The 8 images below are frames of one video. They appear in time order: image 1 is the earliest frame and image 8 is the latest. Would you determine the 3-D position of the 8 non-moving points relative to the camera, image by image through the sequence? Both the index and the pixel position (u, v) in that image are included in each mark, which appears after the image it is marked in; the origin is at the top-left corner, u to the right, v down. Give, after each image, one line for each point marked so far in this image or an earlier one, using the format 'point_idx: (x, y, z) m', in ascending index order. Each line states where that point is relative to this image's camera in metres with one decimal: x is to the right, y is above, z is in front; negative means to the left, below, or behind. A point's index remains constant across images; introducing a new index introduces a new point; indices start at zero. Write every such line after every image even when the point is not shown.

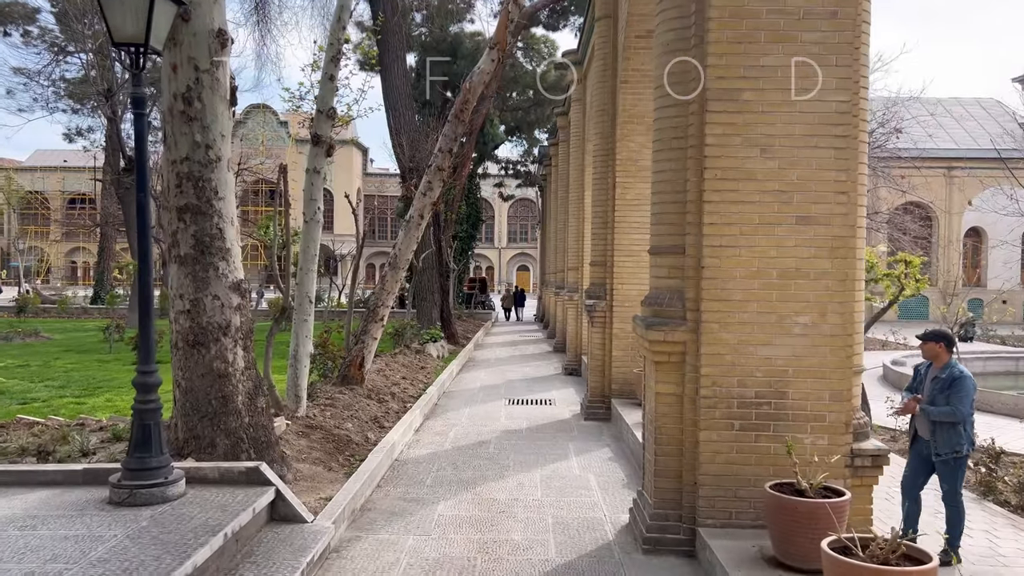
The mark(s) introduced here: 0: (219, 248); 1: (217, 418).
0: (-1.9, +0.3, +5.2) m
1: (-1.9, -0.8, +5.1) m
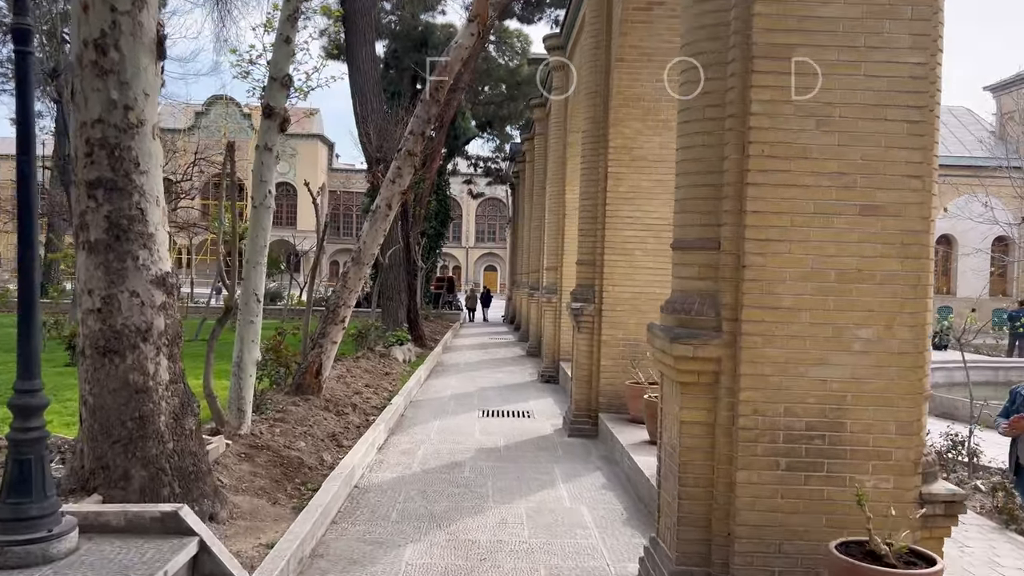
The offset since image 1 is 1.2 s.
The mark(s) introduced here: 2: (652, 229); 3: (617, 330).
0: (-2.0, +0.3, +4.2) m
1: (-2.0, -0.8, +4.1) m
2: (+1.3, +0.6, +7.6) m
3: (+1.0, -0.4, +7.6) m
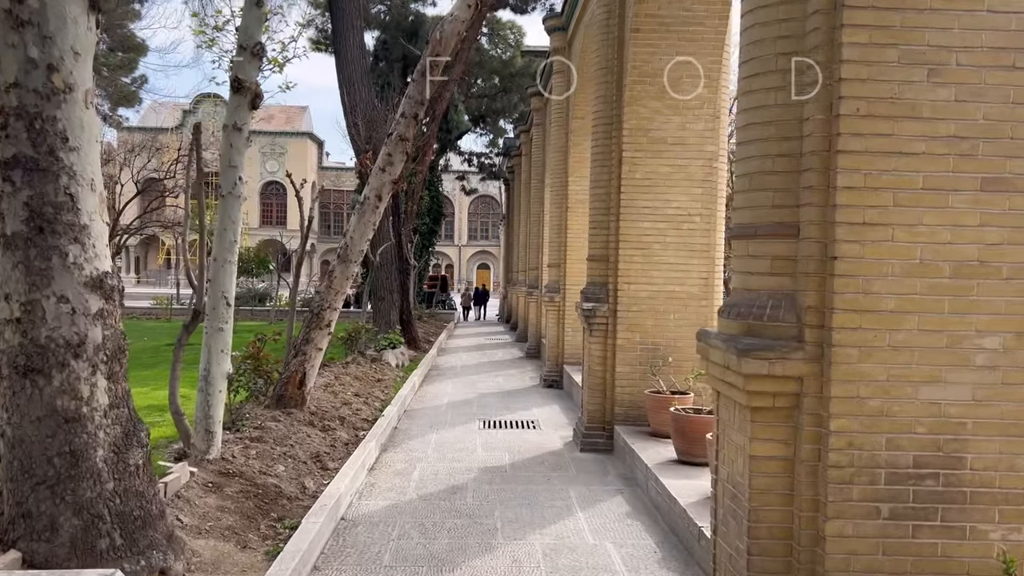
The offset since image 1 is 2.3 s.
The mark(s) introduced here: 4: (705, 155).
0: (-1.9, +0.3, +3.4) m
1: (-1.9, -0.8, +3.3) m
2: (+1.4, +0.6, +6.8) m
3: (+1.1, -0.4, +6.8) m
4: (+1.7, +1.1, +6.8) m
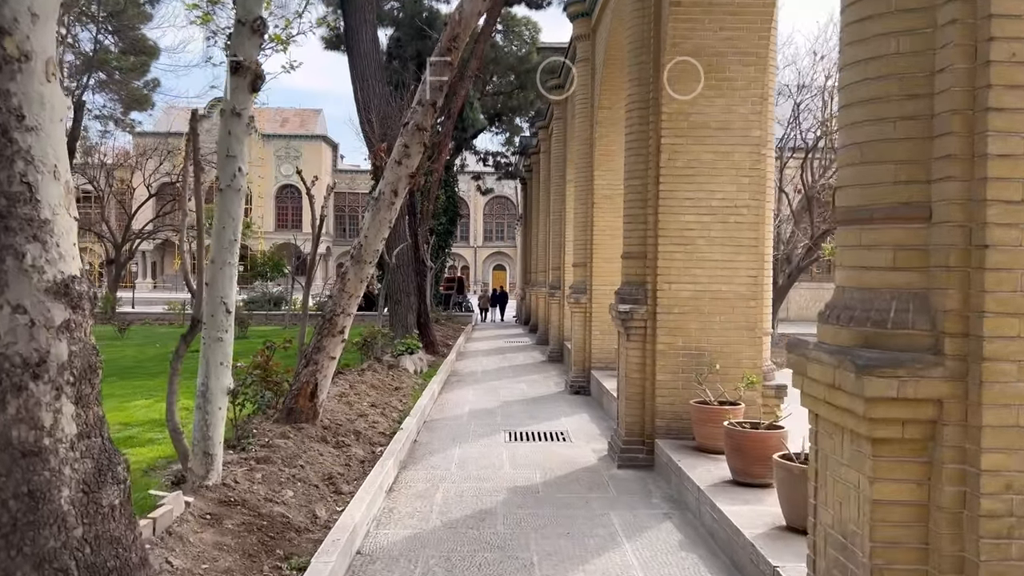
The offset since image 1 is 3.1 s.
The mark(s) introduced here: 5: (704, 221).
0: (-1.7, +0.2, +2.8) m
1: (-1.7, -0.8, +2.7) m
2: (+1.6, +0.6, +6.2) m
3: (+1.3, -0.4, +6.2) m
4: (+1.9, +1.1, +6.2) m
5: (+1.5, +0.5, +6.2) m
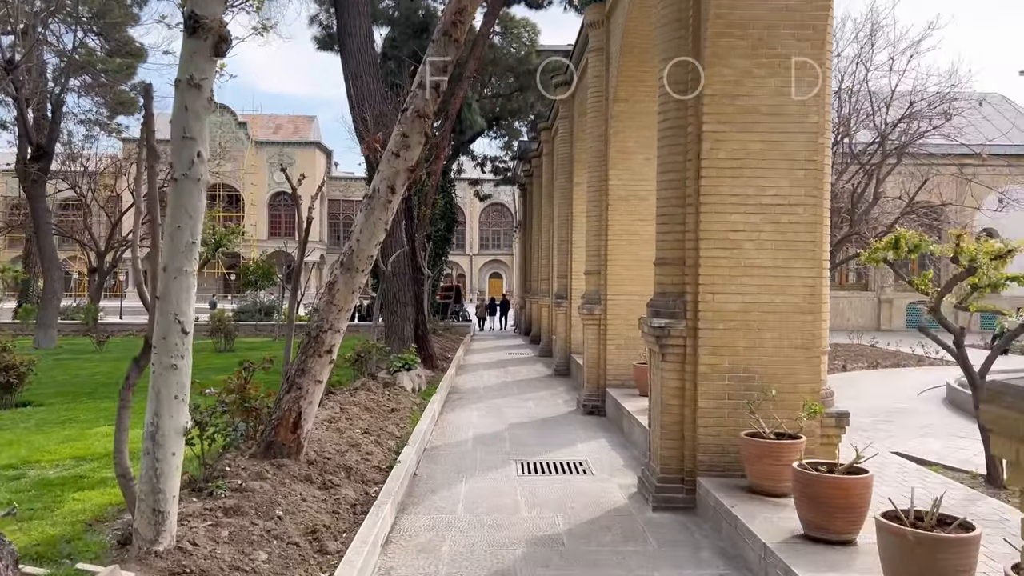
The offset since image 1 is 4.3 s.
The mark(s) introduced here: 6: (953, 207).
0: (-1.6, +0.2, +1.9) m
1: (-1.6, -0.9, +1.8) m
2: (+1.7, +0.5, +5.3) m
3: (+1.4, -0.5, +5.3) m
4: (+2.0, +1.1, +5.3) m
5: (+1.6, +0.4, +5.3) m
6: (+9.8, +1.8, +17.7) m
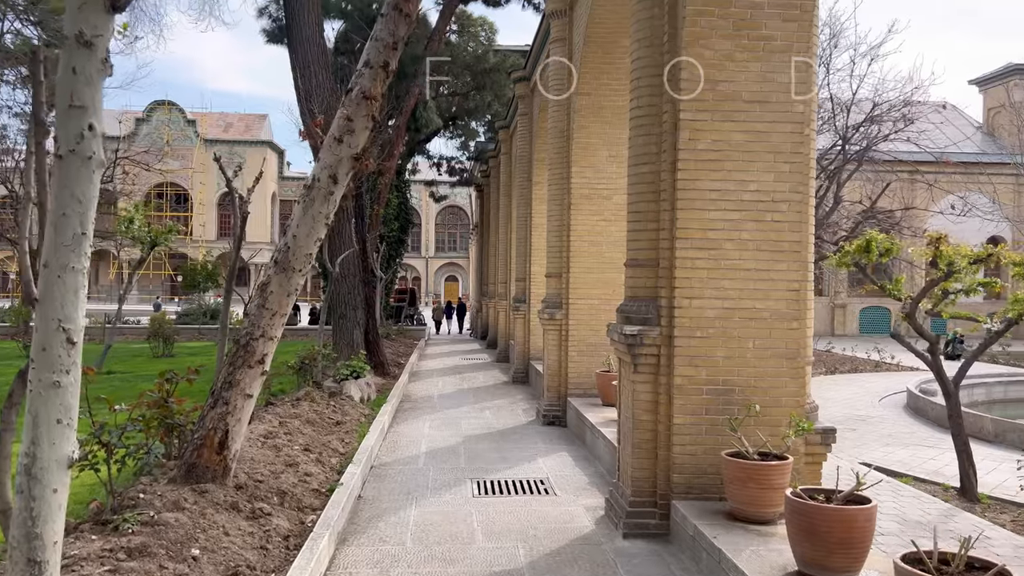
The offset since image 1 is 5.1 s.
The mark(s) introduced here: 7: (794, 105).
0: (-1.7, +0.2, +1.3) m
1: (-1.6, -0.9, +1.2) m
2: (+1.5, +0.5, +4.8) m
3: (+1.1, -0.5, +4.8) m
4: (+1.7, +1.0, +4.8) m
5: (+1.3, +0.4, +4.8) m
6: (+8.8, +1.7, +17.7) m
7: (+1.7, +1.1, +4.8) m
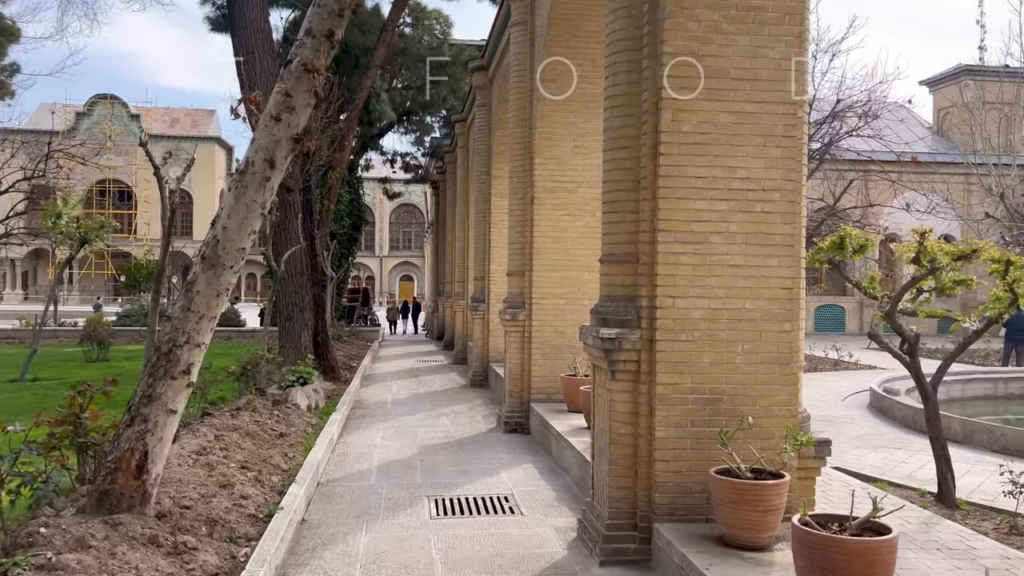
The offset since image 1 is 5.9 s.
0: (-1.7, +0.2, +0.6) m
1: (-1.6, -0.9, +0.5) m
2: (+1.2, +0.5, +4.4) m
3: (+0.9, -0.5, +4.3) m
4: (+1.5, +1.1, +4.4) m
5: (+1.1, +0.4, +4.3) m
6: (+7.9, +1.7, +17.6) m
7: (+1.5, +1.1, +4.4) m
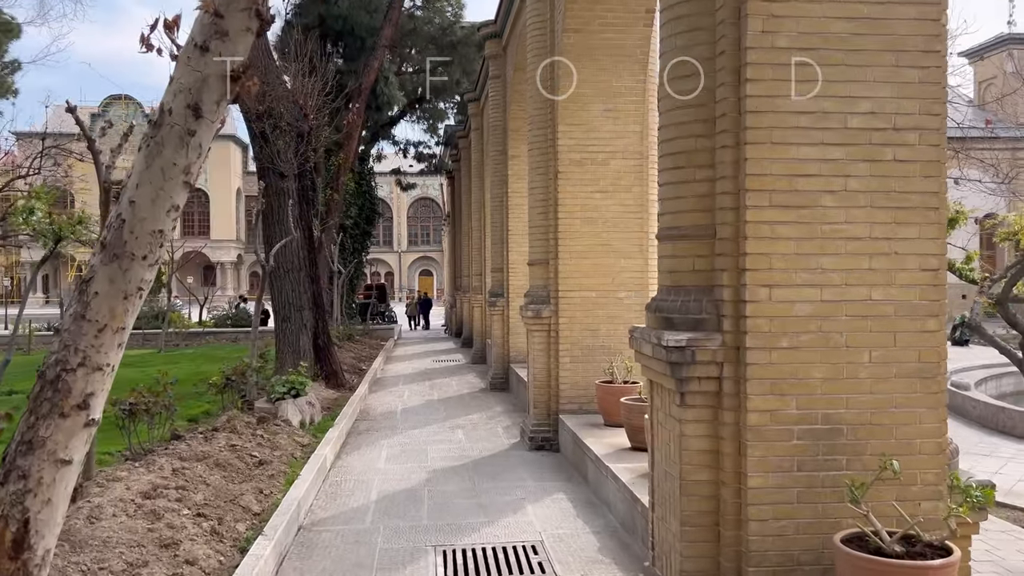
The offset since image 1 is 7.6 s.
0: (-1.7, +0.2, -0.6) m
1: (-1.6, -0.9, -0.7) m
2: (+1.3, +0.6, +3.0) m
3: (+1.0, -0.4, +3.0) m
4: (+1.6, +1.1, +3.0) m
5: (+1.2, +0.5, +3.0) m
6: (+8.3, +2.0, +16.1) m
7: (+1.6, +1.2, +3.0) m
